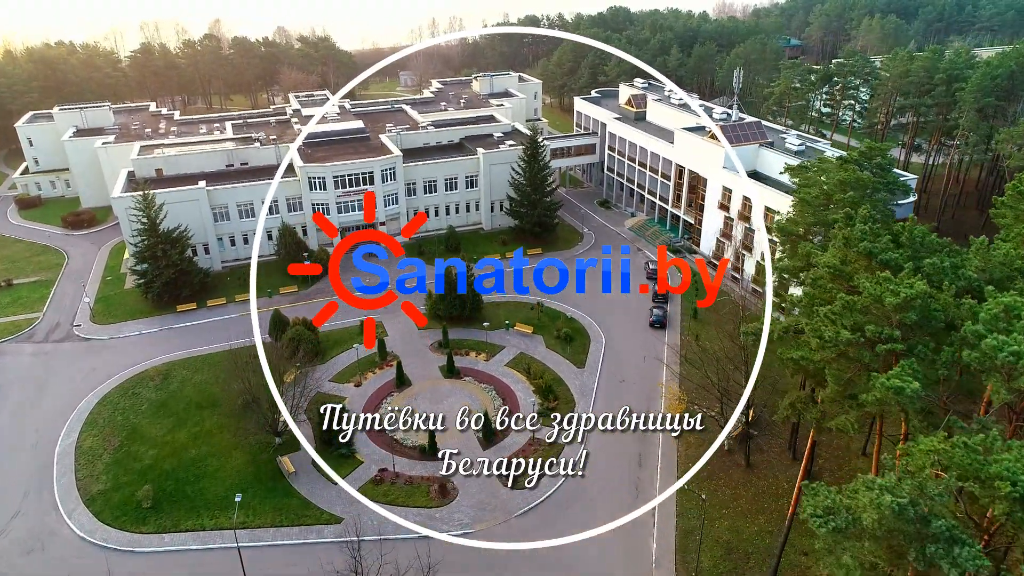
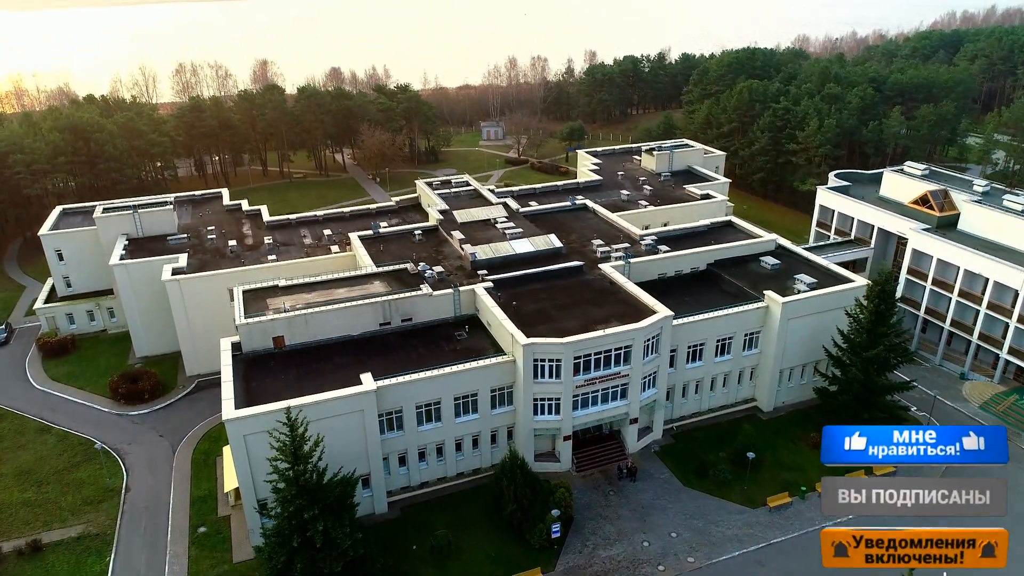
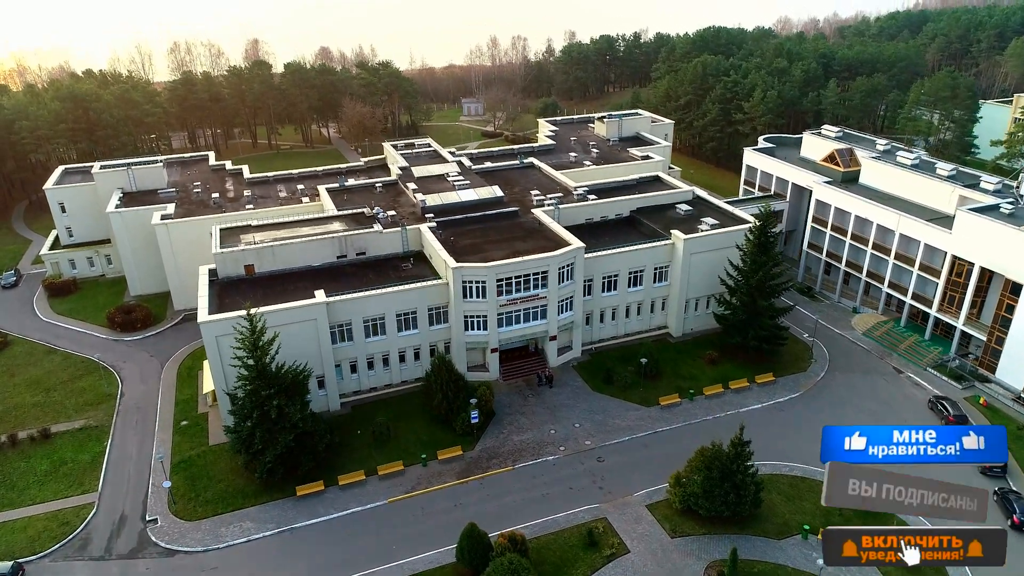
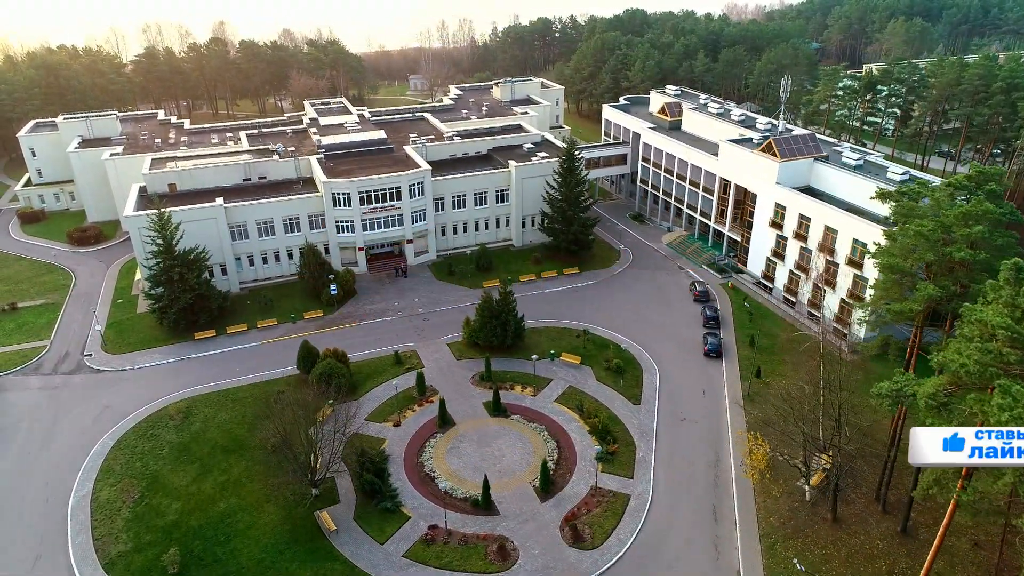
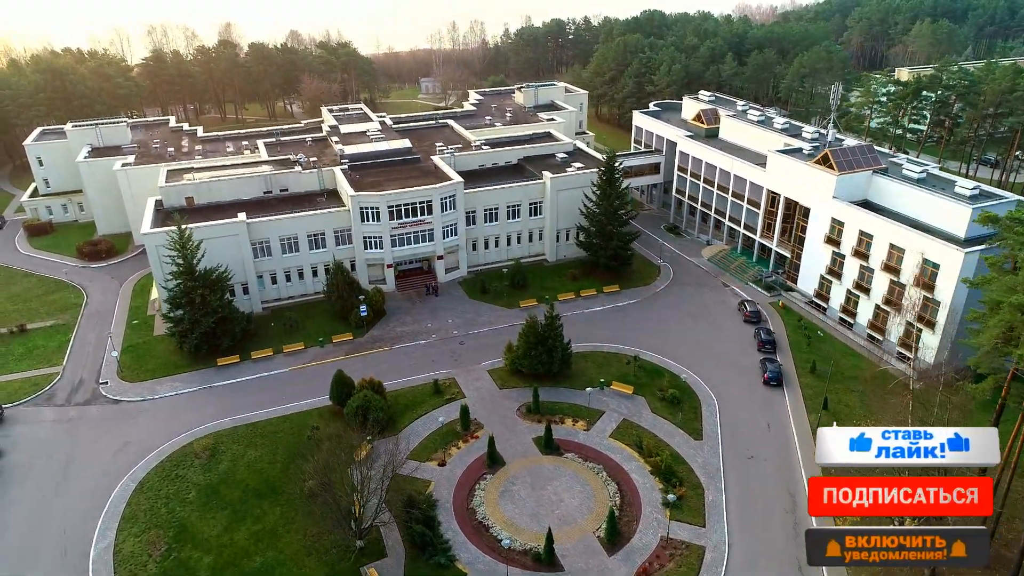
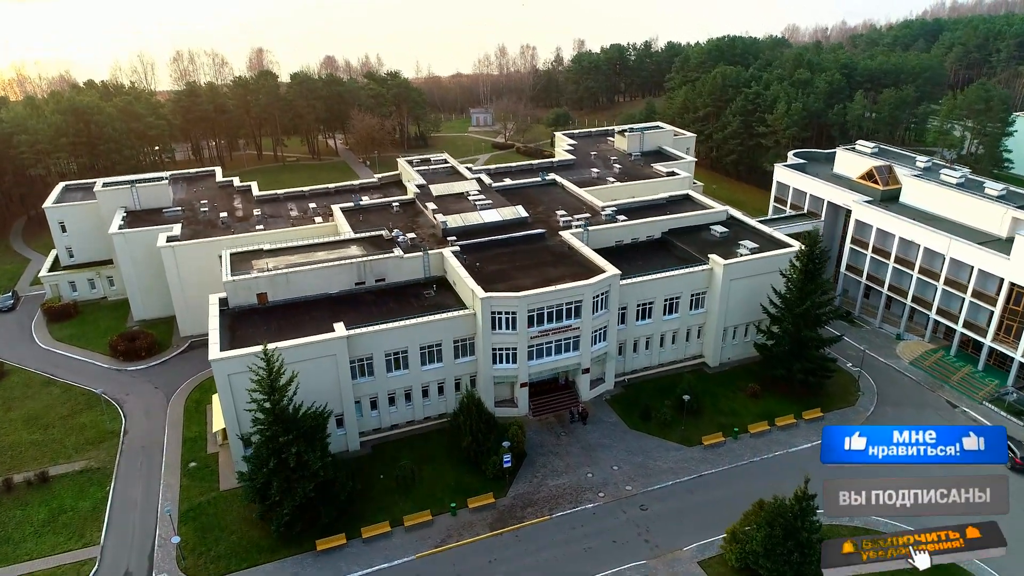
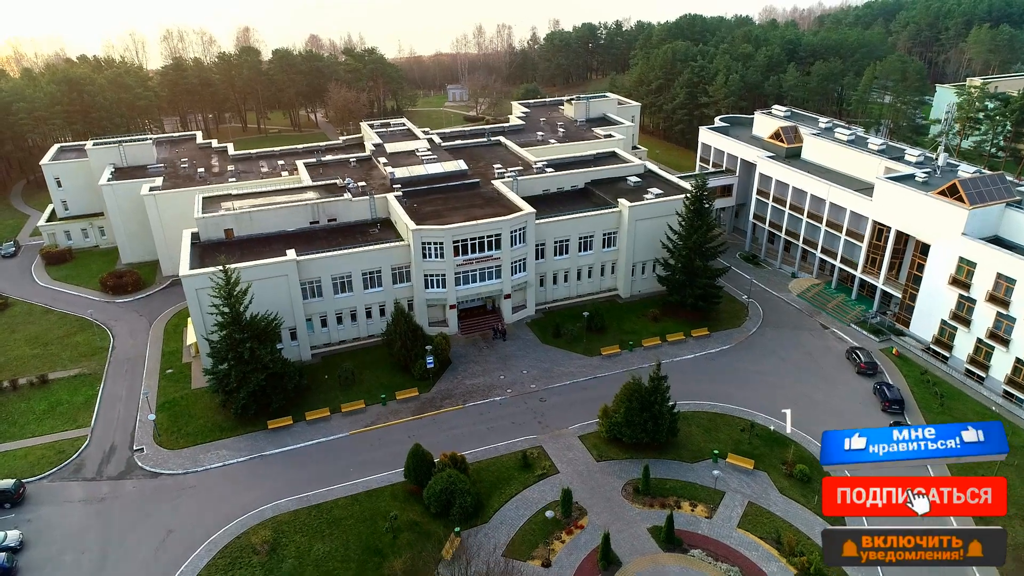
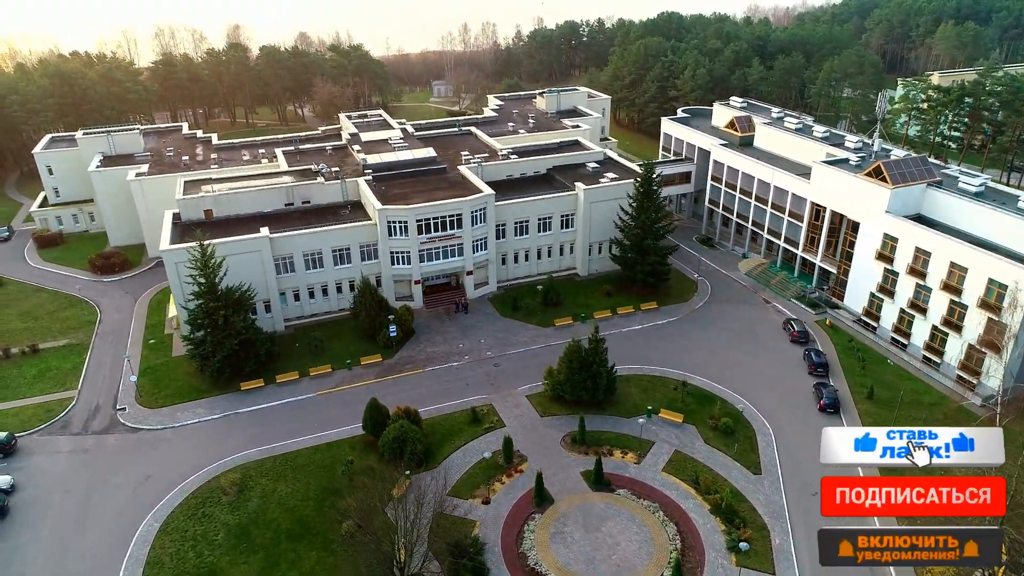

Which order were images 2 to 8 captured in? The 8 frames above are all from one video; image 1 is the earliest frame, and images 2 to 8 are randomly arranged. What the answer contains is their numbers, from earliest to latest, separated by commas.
4, 5, 8, 7, 3, 6, 2
